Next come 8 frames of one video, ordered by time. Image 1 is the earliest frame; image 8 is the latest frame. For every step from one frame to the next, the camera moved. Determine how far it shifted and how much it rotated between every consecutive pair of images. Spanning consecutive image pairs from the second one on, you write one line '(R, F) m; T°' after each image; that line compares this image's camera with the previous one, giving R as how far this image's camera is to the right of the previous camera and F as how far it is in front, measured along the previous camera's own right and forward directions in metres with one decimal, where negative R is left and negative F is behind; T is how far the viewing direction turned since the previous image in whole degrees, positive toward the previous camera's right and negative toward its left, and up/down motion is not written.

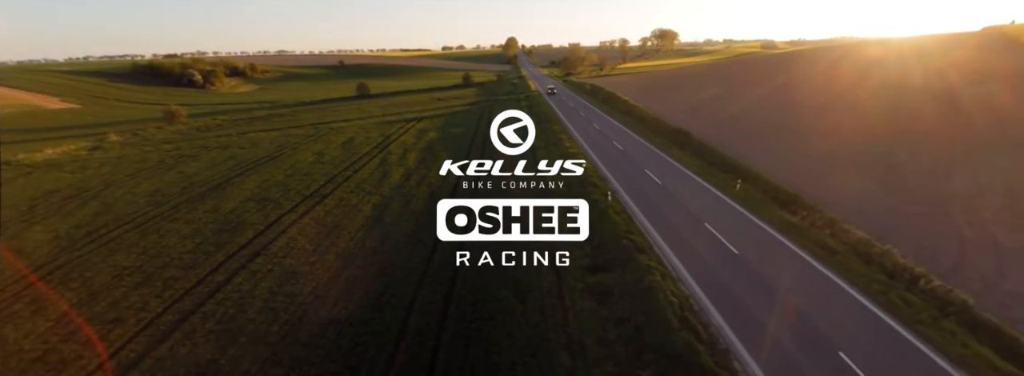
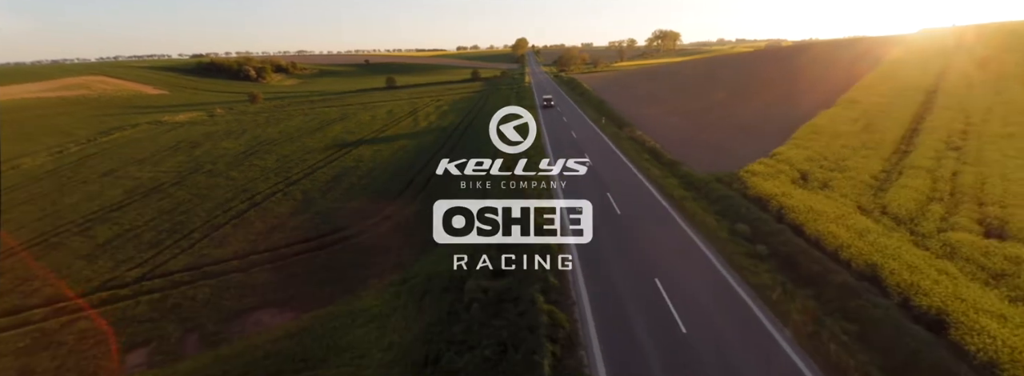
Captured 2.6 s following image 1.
(+3.2, -15.3) m; -2°
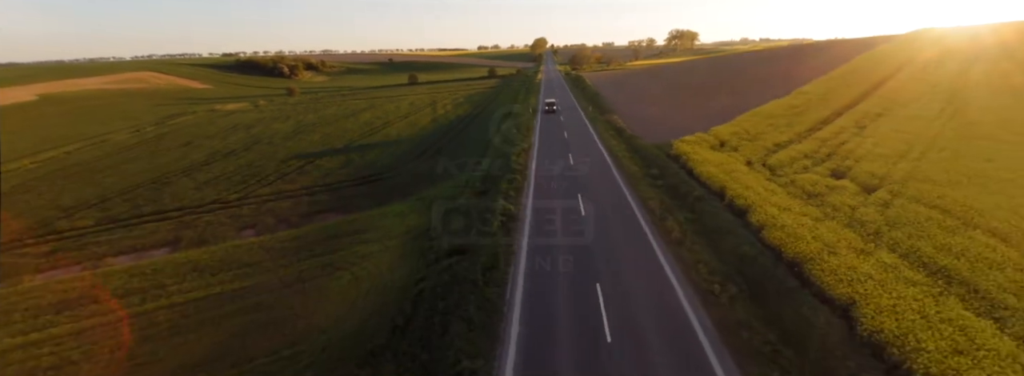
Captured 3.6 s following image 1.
(+2.0, -6.8) m; -3°
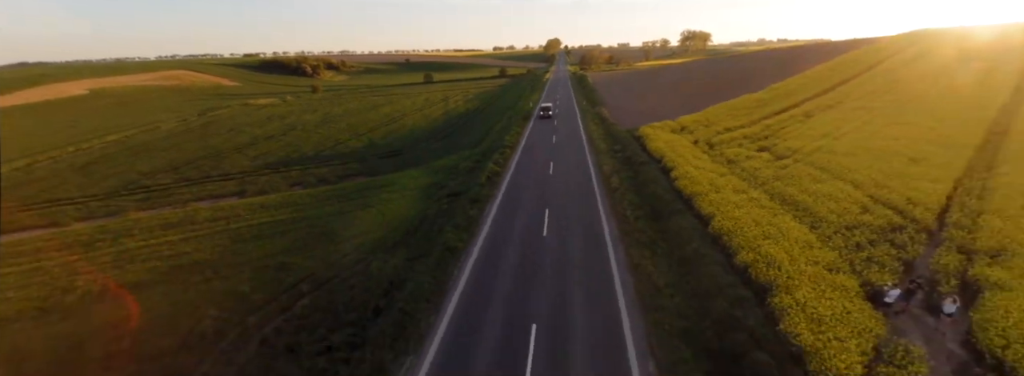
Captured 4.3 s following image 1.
(+1.6, -5.5) m; -2°
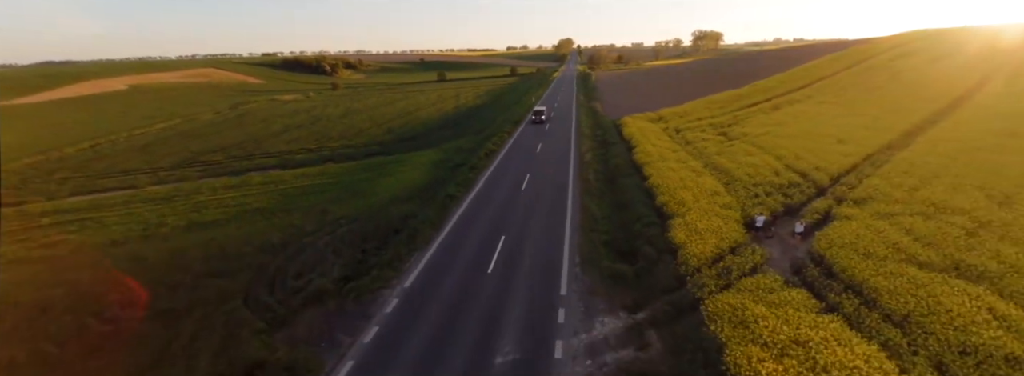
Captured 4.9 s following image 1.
(+1.3, -5.0) m; -2°
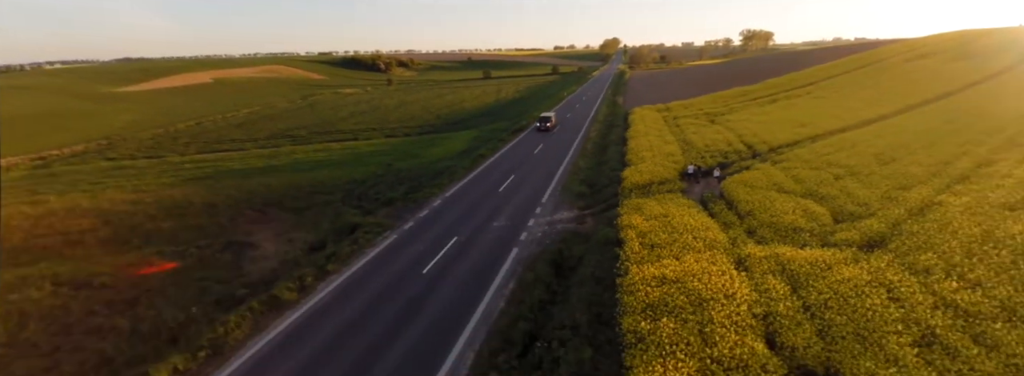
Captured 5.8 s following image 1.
(+2.1, -7.6) m; -5°
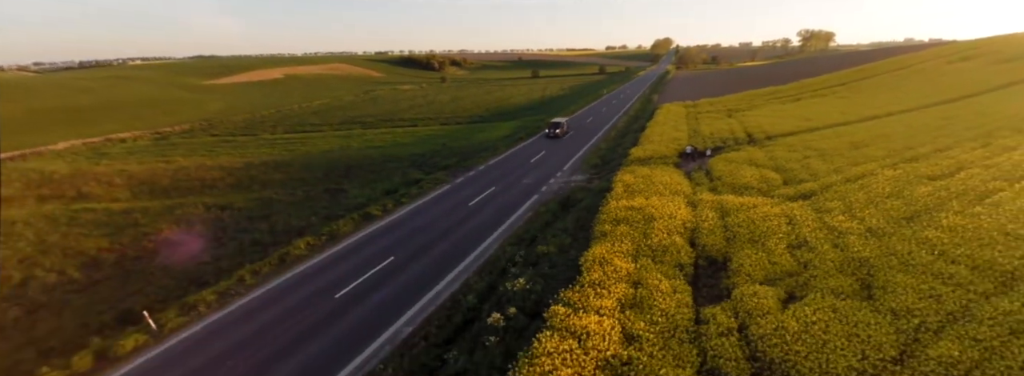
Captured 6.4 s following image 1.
(+1.3, -5.9) m; -6°
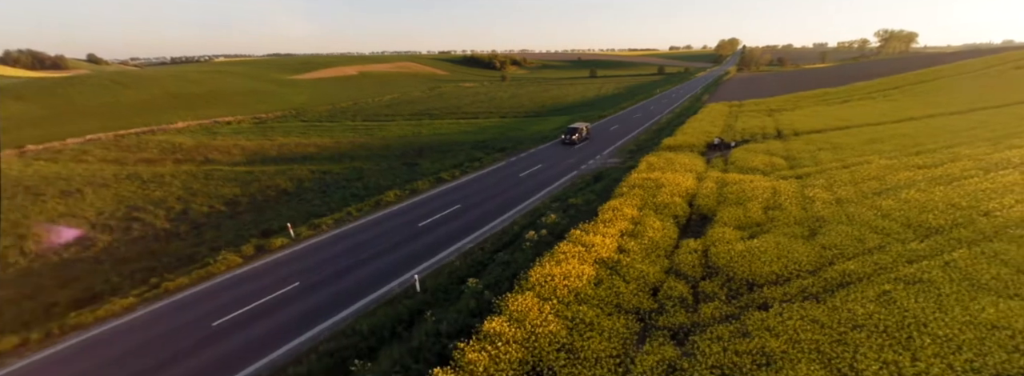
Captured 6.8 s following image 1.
(+0.8, -5.2) m; -7°
